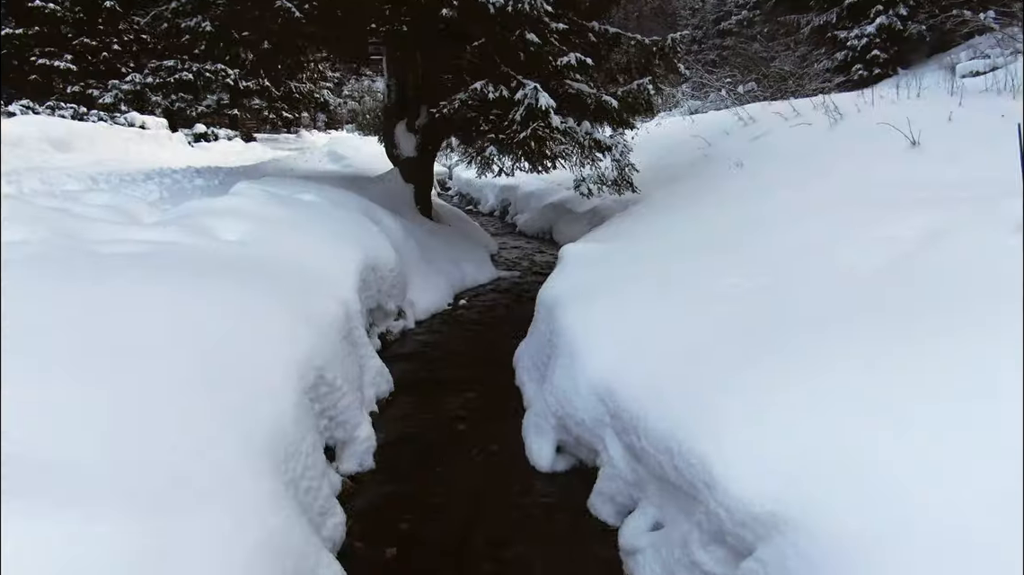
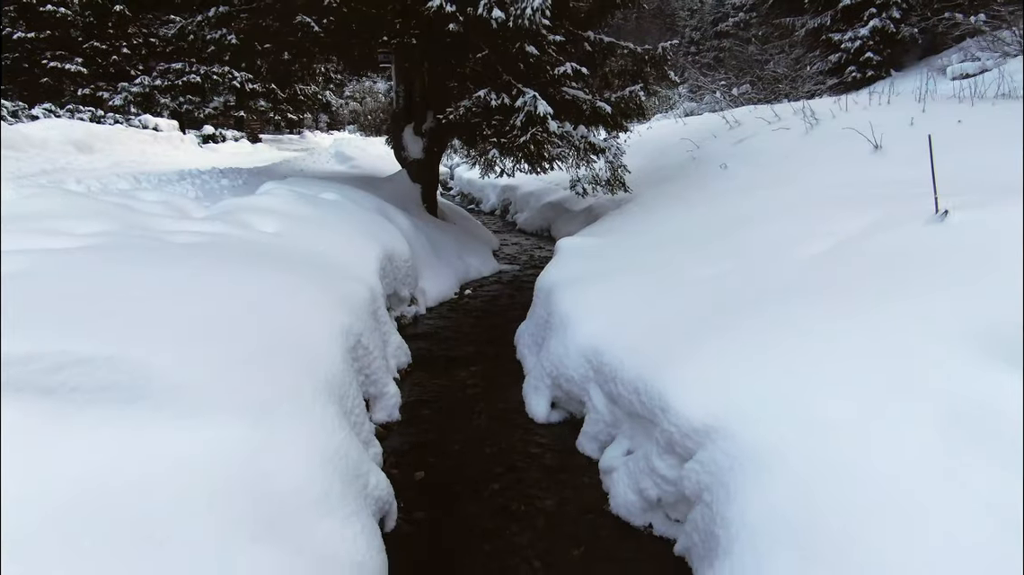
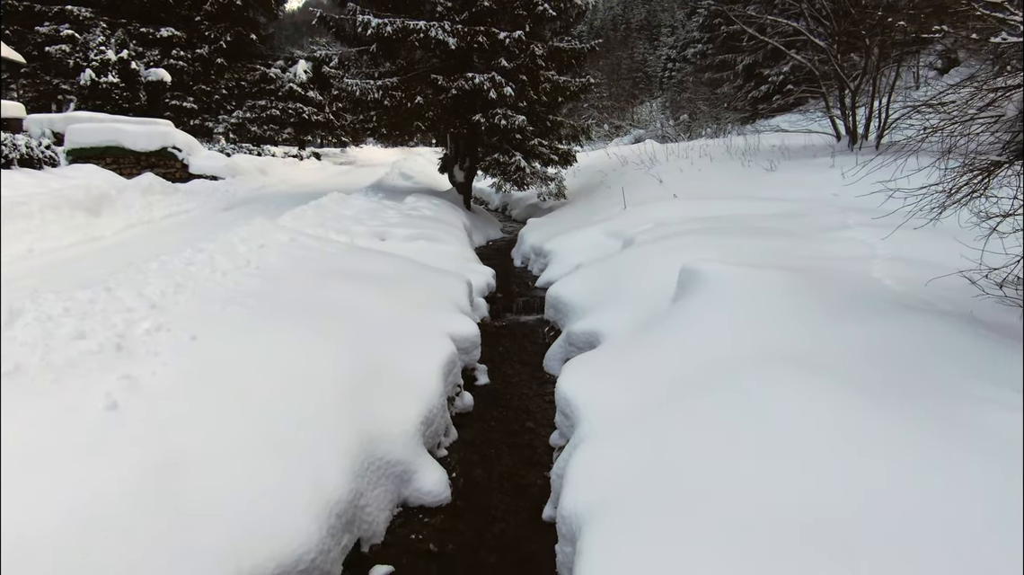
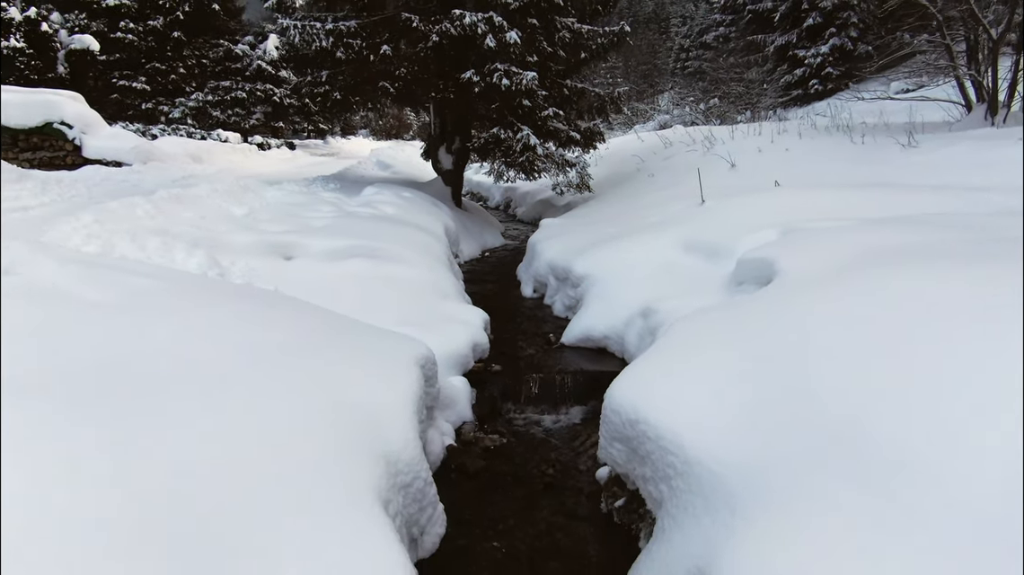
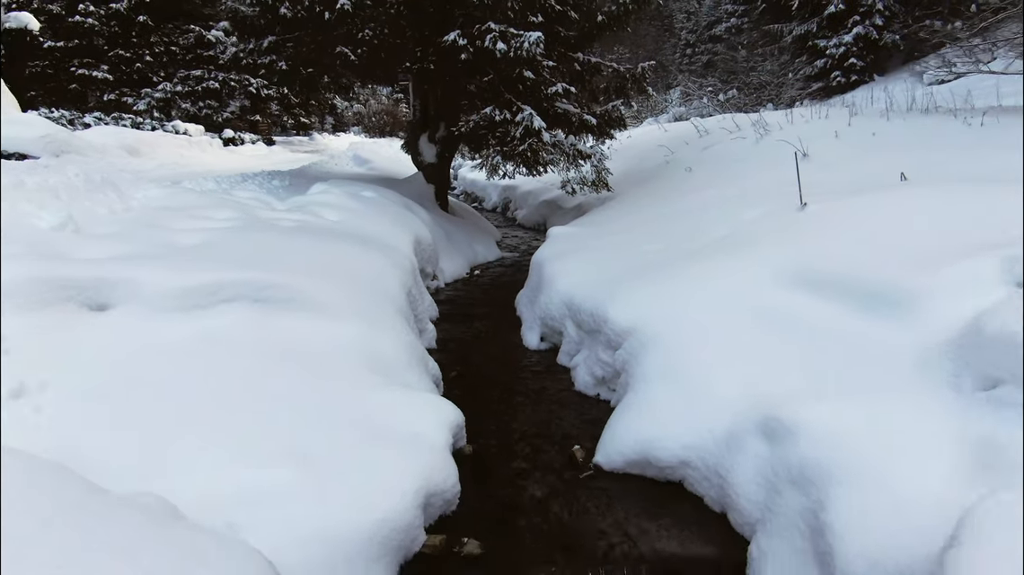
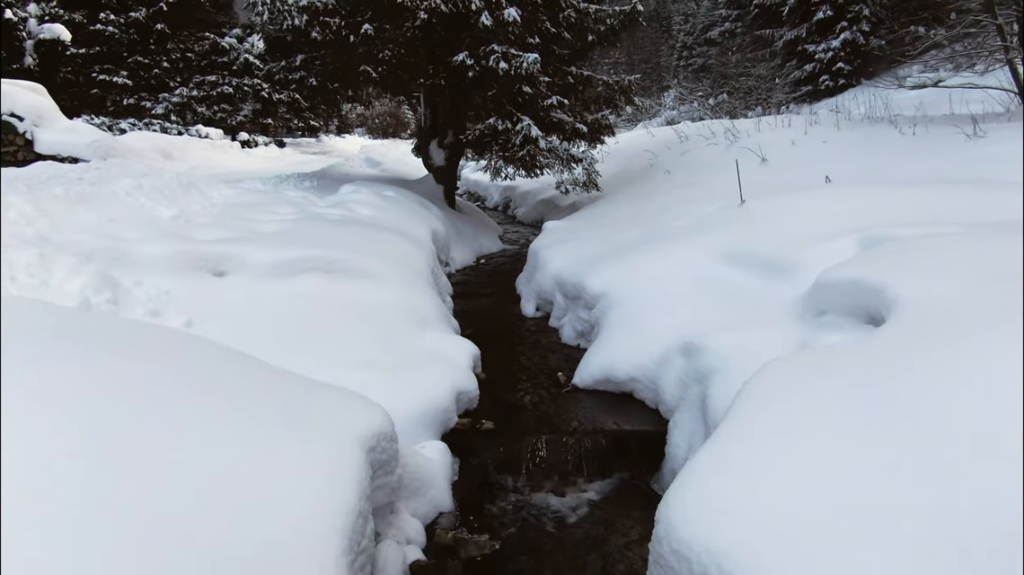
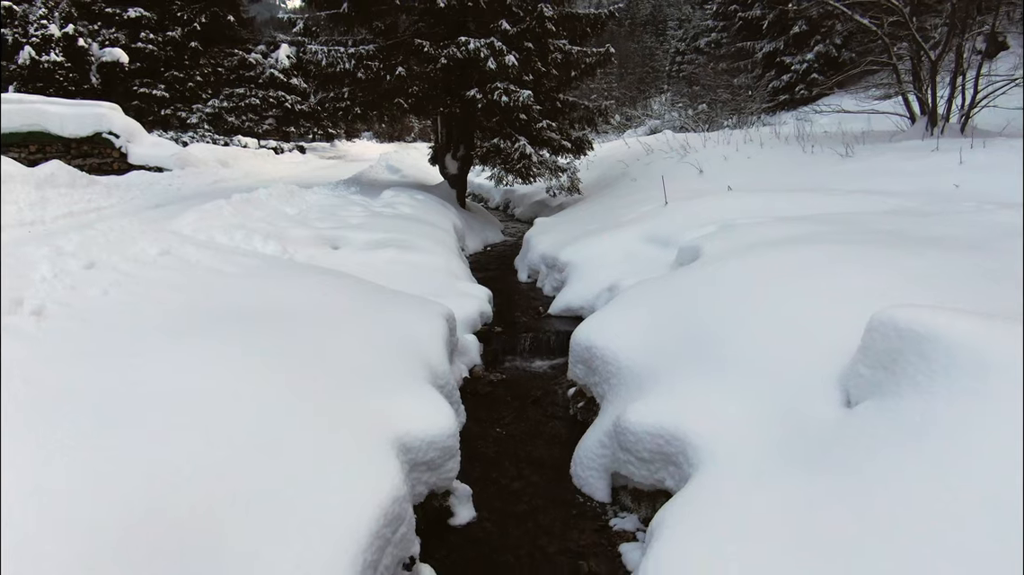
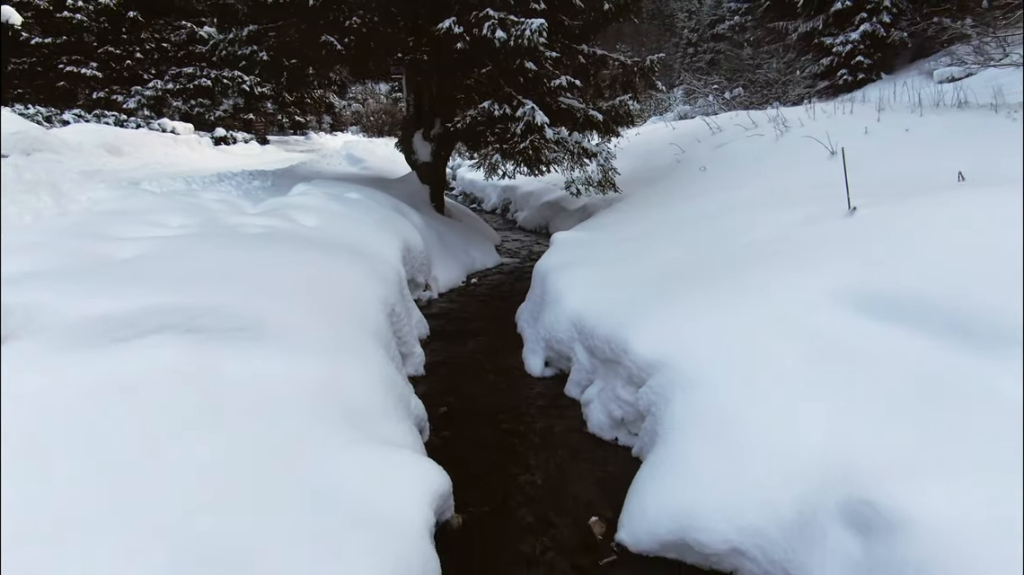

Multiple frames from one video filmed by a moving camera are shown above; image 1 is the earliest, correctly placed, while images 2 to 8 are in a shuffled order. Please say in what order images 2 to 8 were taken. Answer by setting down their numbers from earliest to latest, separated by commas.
2, 8, 5, 6, 4, 7, 3
